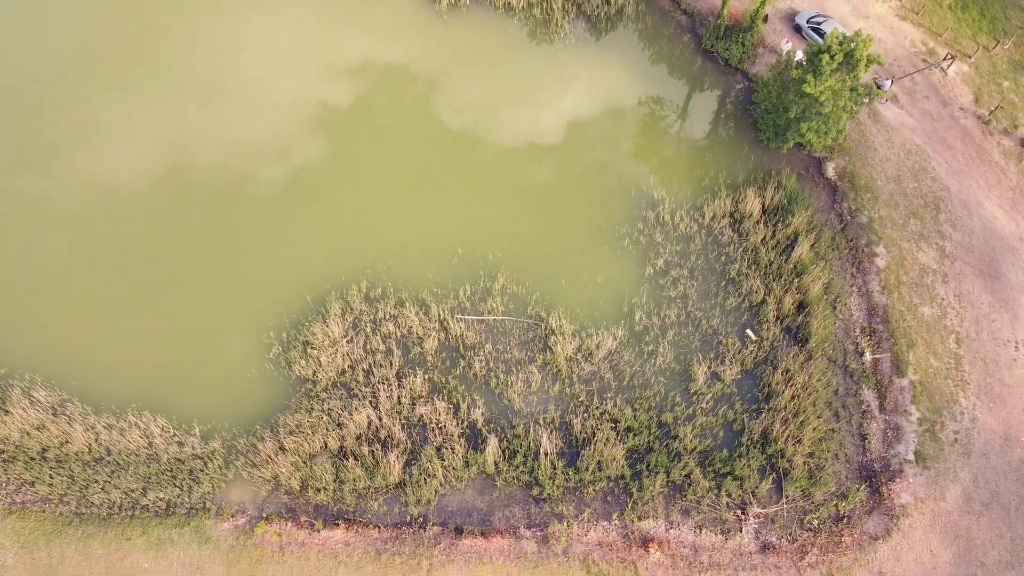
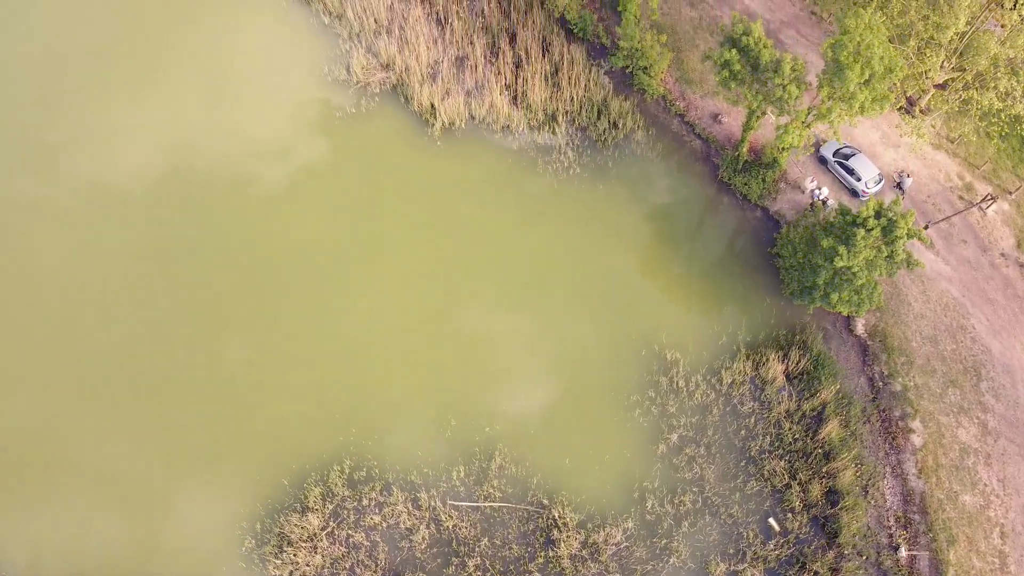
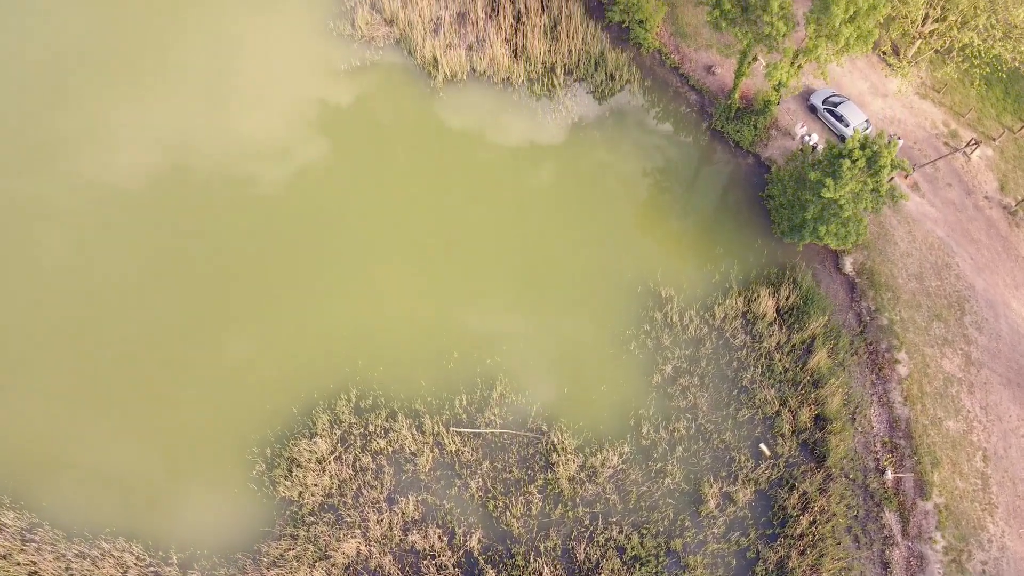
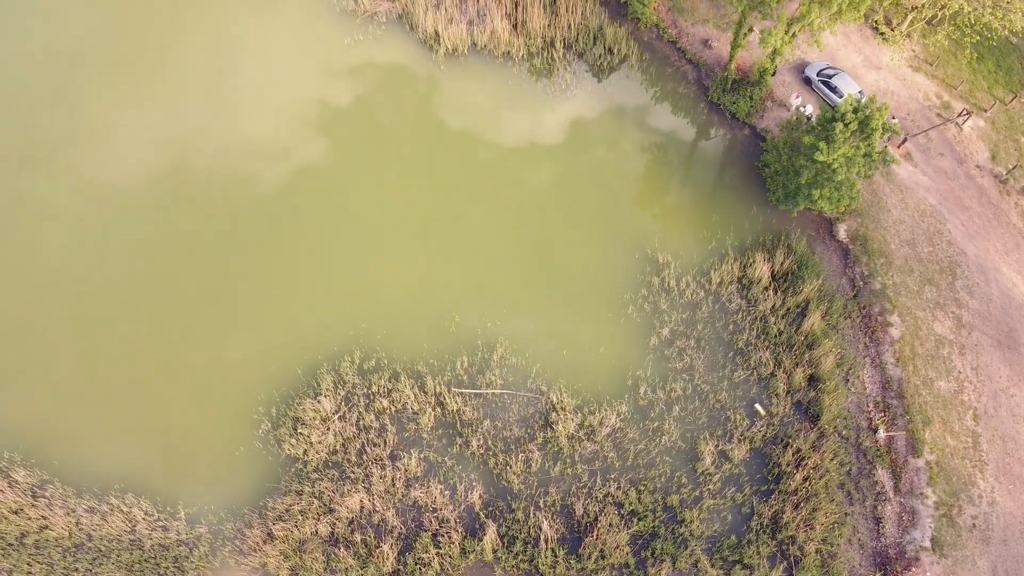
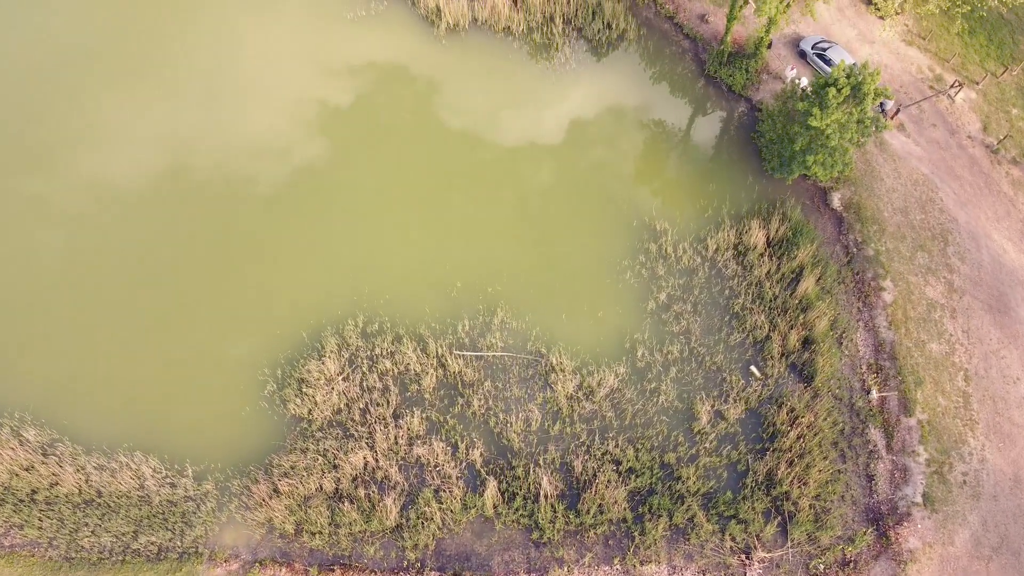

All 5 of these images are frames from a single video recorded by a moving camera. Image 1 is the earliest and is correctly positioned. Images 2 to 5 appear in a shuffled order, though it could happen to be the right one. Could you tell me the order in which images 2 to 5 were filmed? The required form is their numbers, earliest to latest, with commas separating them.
5, 4, 3, 2
